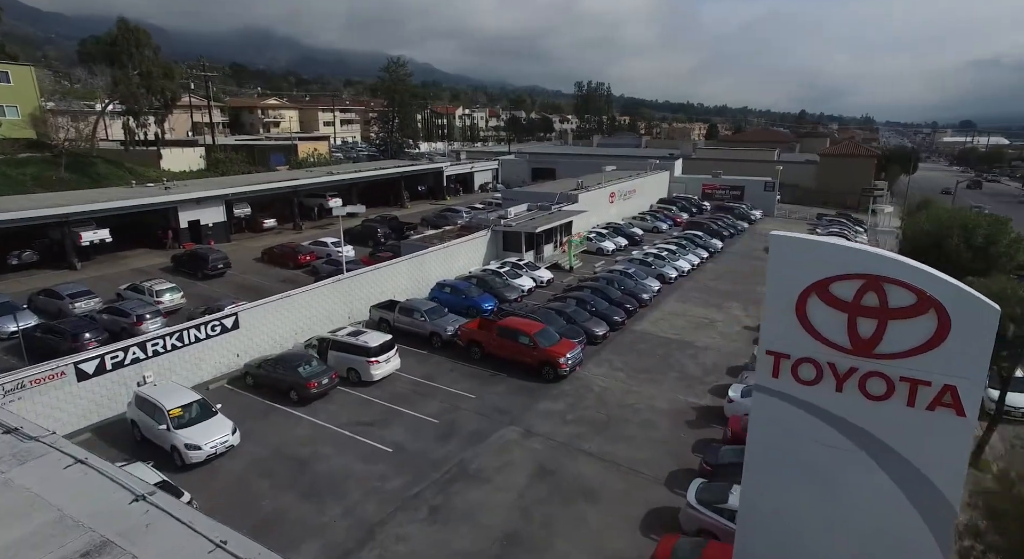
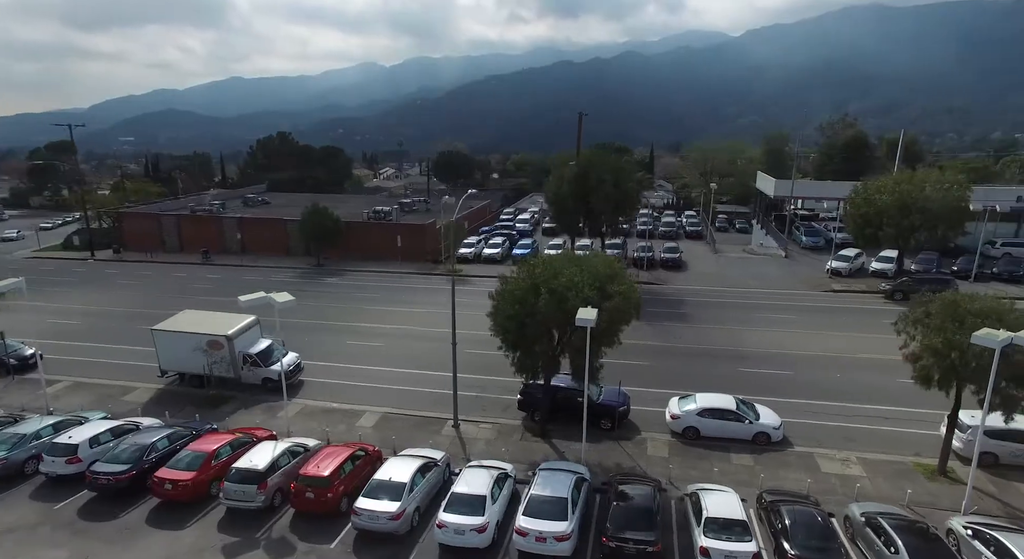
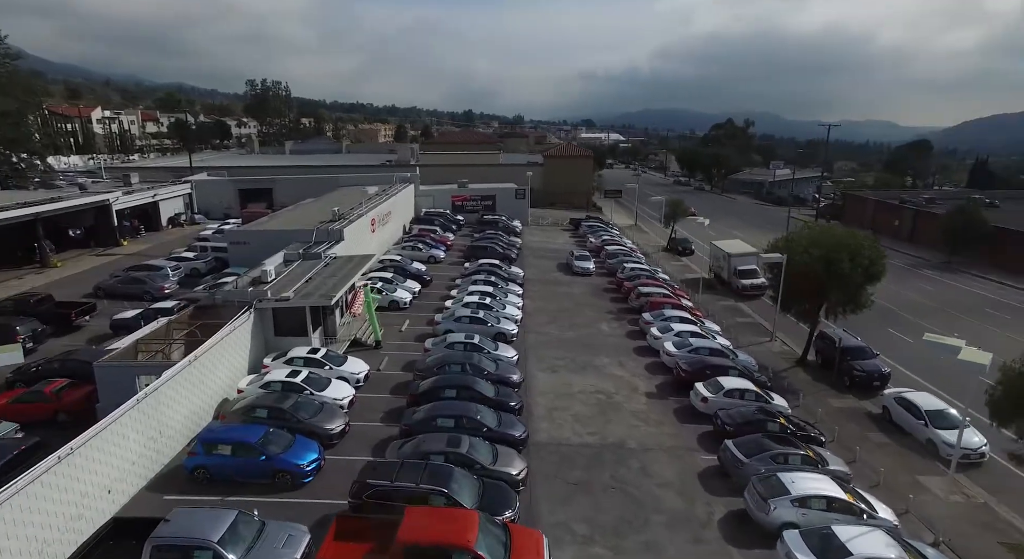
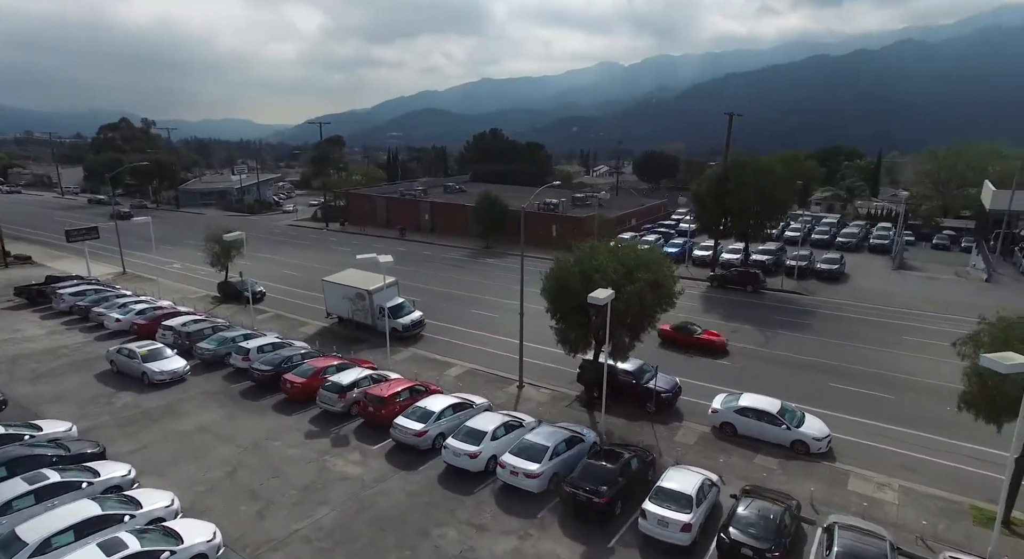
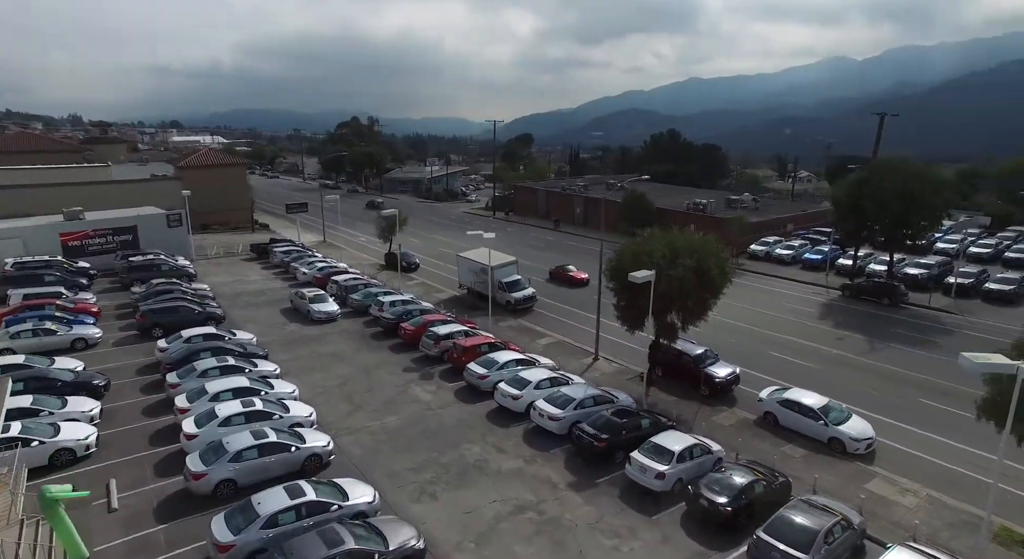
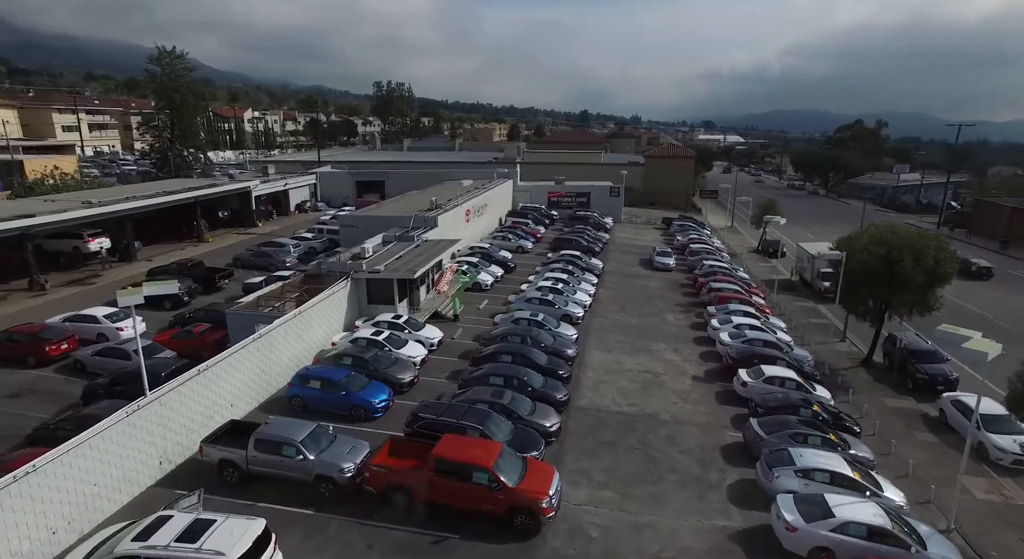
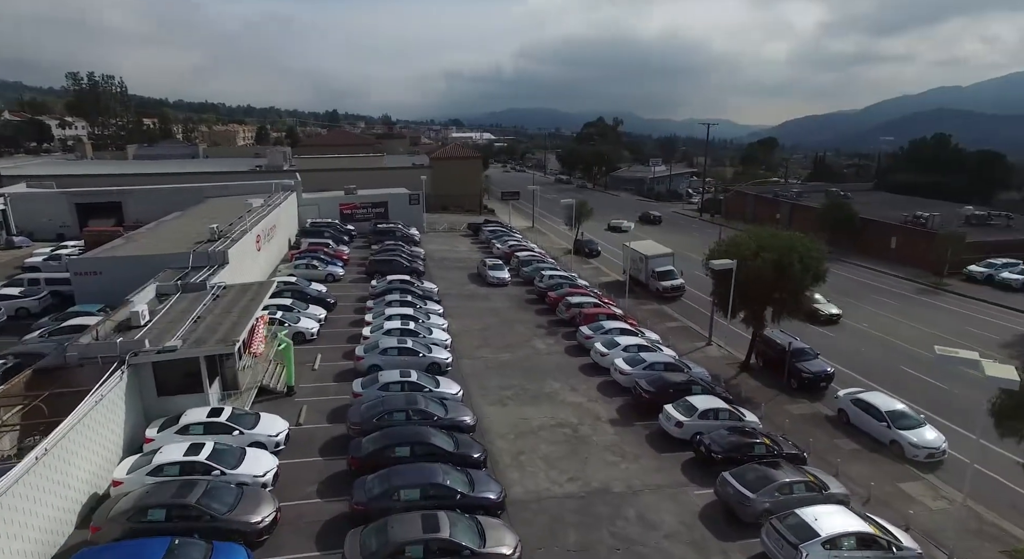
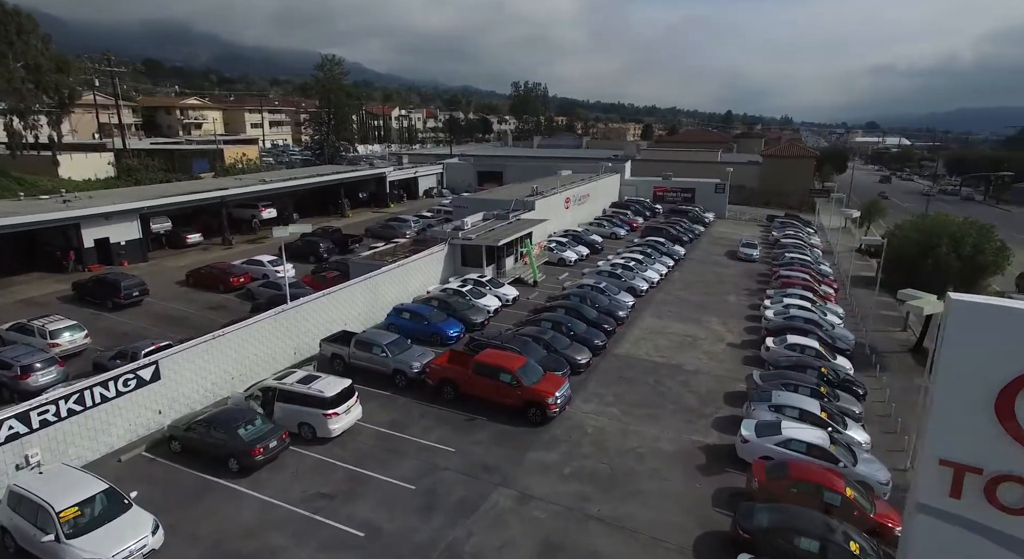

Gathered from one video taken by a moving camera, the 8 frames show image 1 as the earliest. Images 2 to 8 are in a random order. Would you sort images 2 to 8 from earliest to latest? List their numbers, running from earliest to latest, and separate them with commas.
8, 6, 3, 7, 5, 4, 2
